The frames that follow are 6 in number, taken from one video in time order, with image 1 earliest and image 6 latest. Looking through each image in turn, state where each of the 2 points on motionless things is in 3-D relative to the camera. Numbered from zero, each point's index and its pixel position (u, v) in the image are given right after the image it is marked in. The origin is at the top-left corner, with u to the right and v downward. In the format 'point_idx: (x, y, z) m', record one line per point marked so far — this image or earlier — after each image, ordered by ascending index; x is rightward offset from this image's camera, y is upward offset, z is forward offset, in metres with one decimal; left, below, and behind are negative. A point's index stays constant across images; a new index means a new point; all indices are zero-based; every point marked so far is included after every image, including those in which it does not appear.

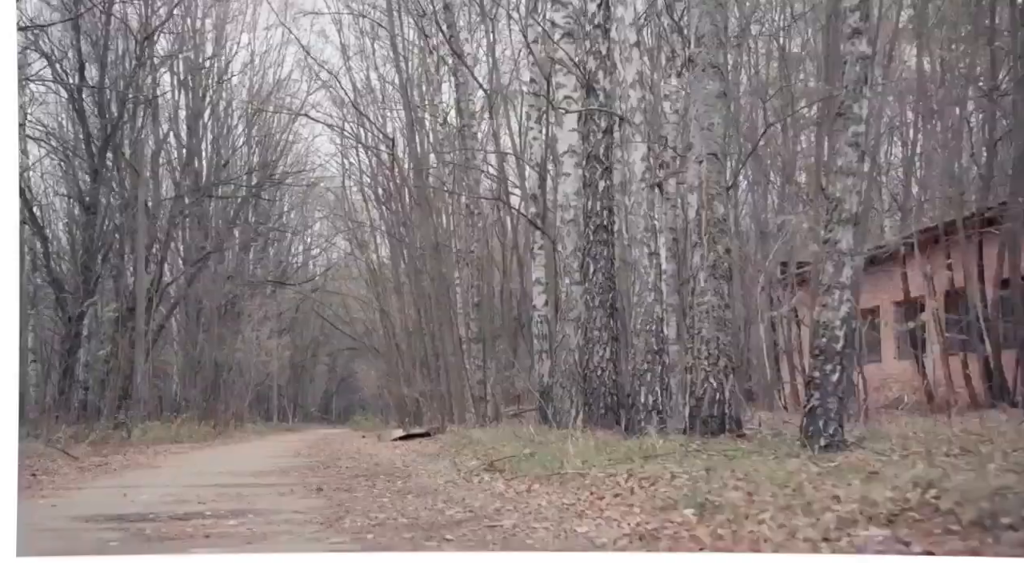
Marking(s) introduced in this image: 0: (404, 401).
0: (-1.4, -1.5, +12.2) m
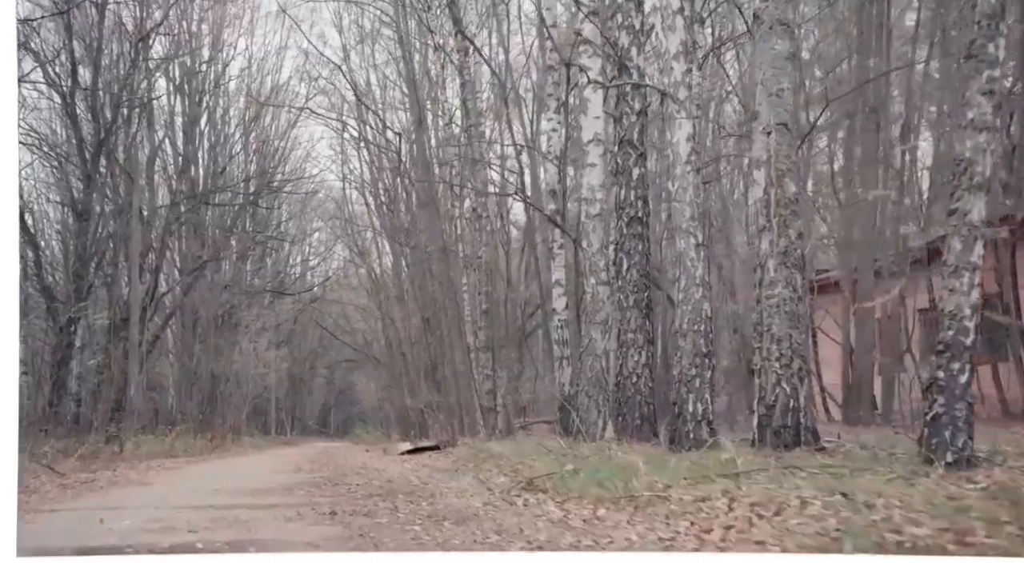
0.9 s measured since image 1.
0: (-1.3, -1.6, +11.8) m
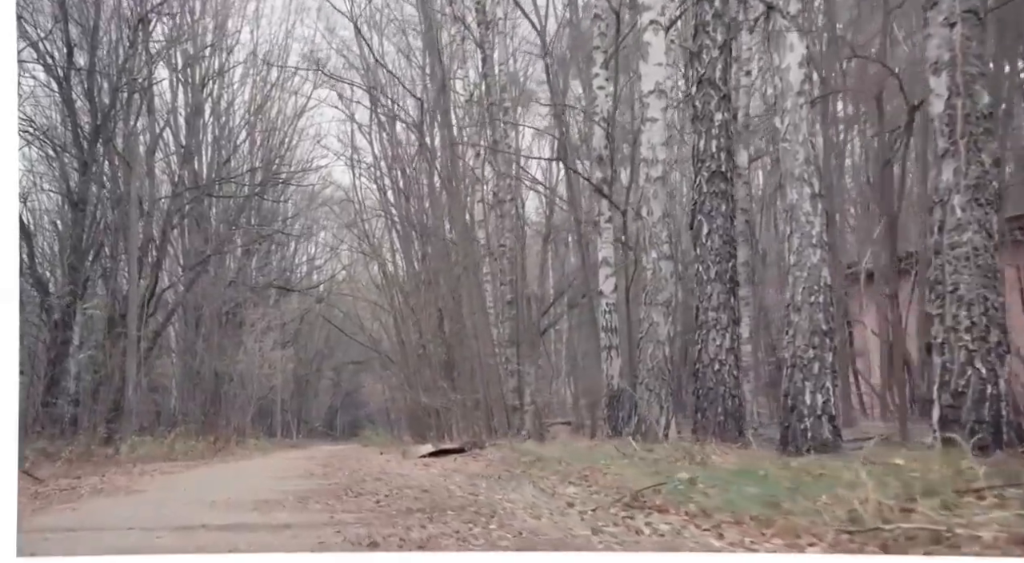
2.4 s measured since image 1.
0: (-1.0, -1.5, +11.0) m
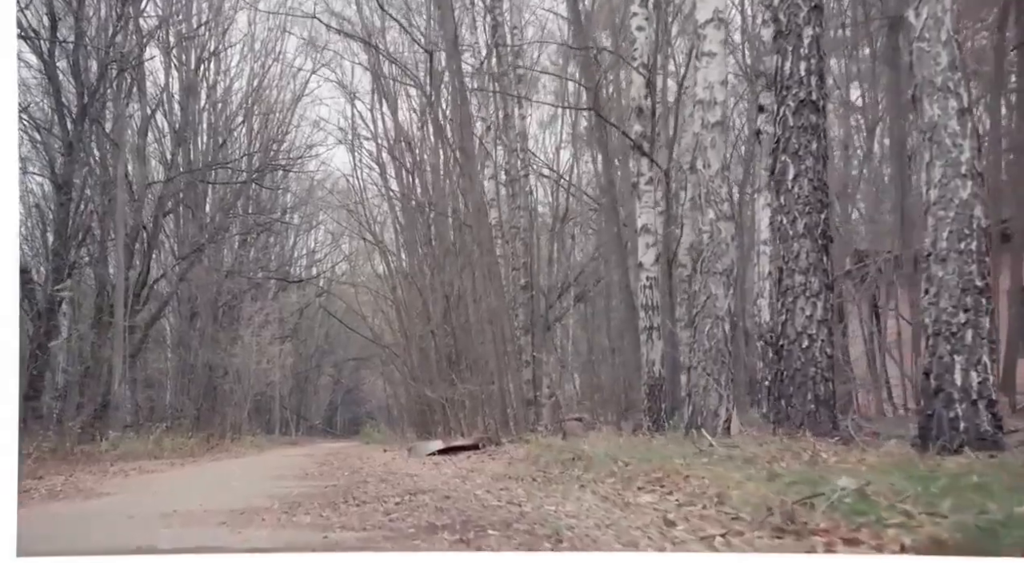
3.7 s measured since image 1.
0: (-0.9, -1.3, +10.3) m
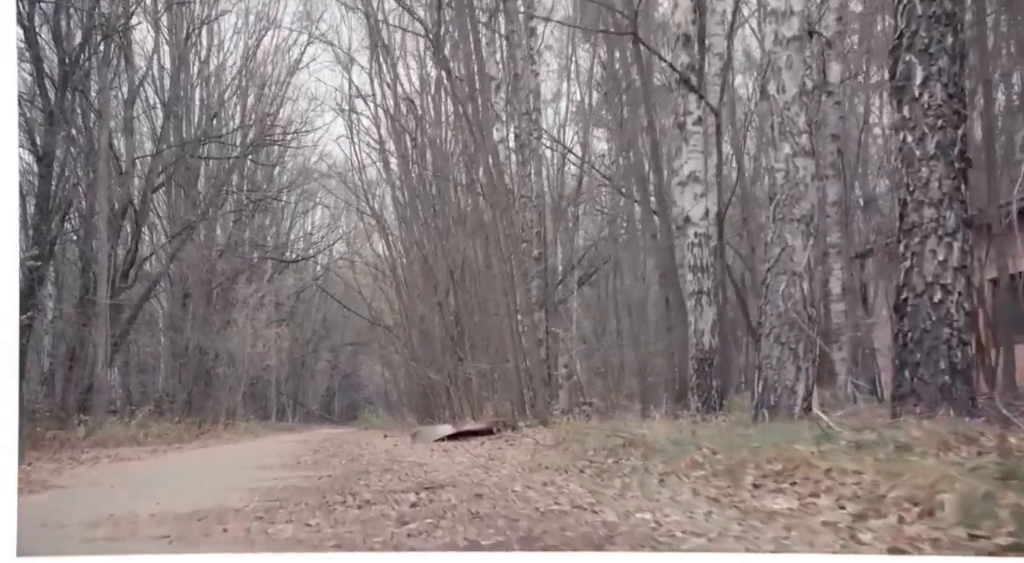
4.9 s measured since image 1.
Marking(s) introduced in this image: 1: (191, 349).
0: (-0.8, -1.1, +9.6) m
1: (-3.1, -0.6, +9.0) m
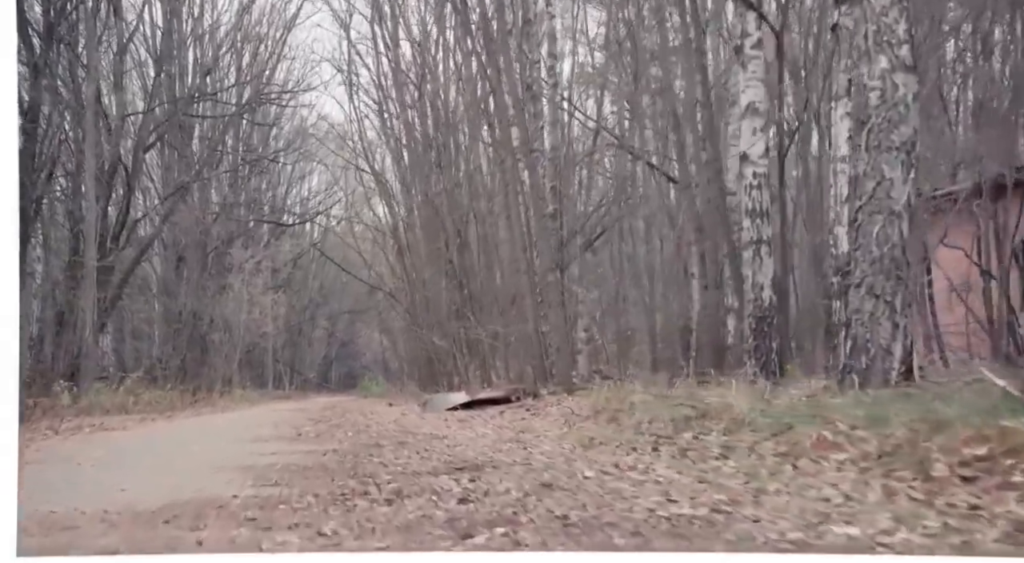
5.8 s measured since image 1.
0: (-0.7, -0.7, +9.2) m
1: (-3.0, -0.3, +8.5) m
